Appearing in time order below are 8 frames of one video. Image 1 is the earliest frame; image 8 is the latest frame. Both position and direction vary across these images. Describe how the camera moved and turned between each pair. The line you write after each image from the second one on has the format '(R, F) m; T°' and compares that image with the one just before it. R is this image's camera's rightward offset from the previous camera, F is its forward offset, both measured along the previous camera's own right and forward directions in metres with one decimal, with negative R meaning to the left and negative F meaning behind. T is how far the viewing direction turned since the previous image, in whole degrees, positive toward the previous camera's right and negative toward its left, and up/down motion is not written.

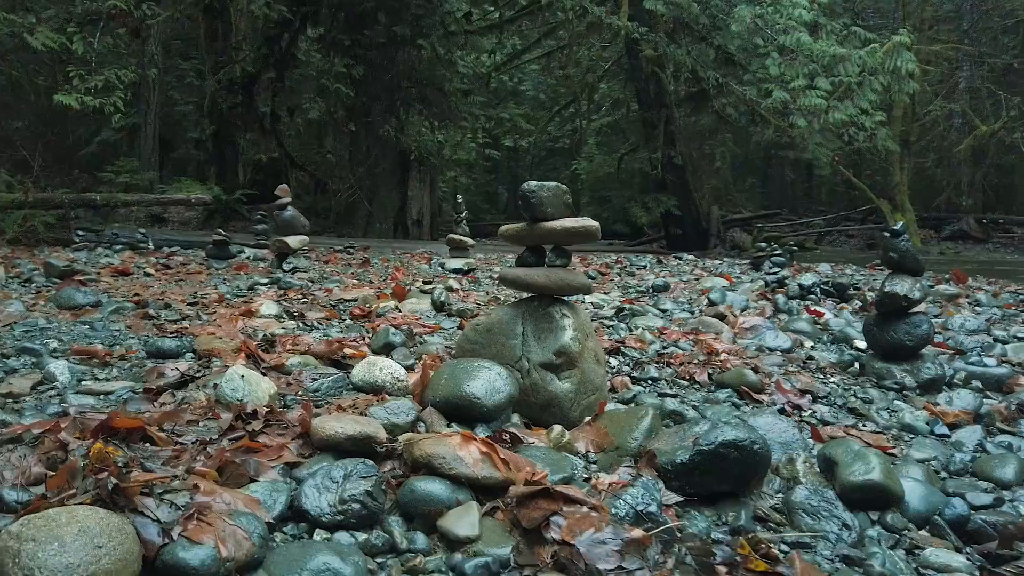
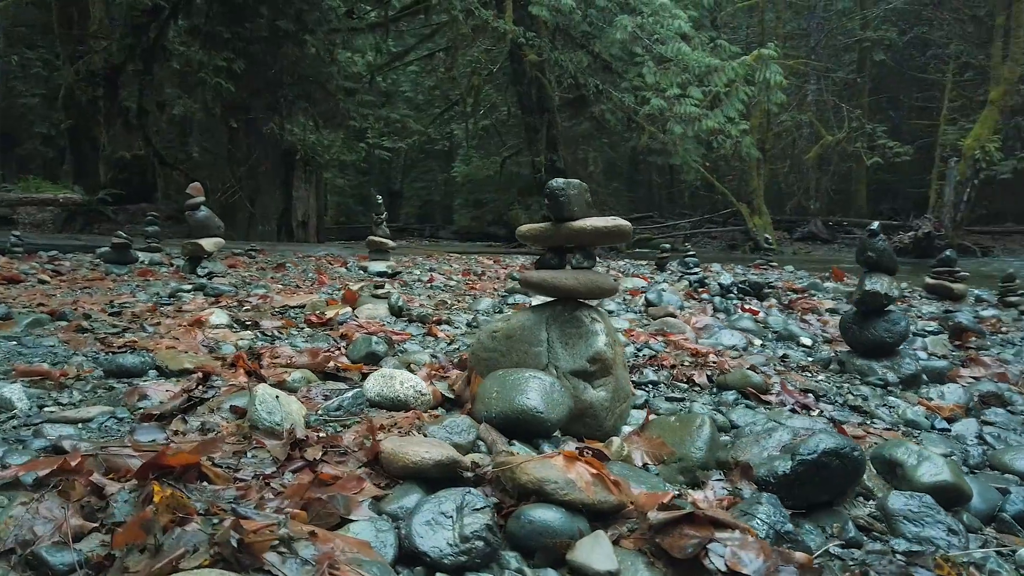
(-0.4, +0.2) m; +9°
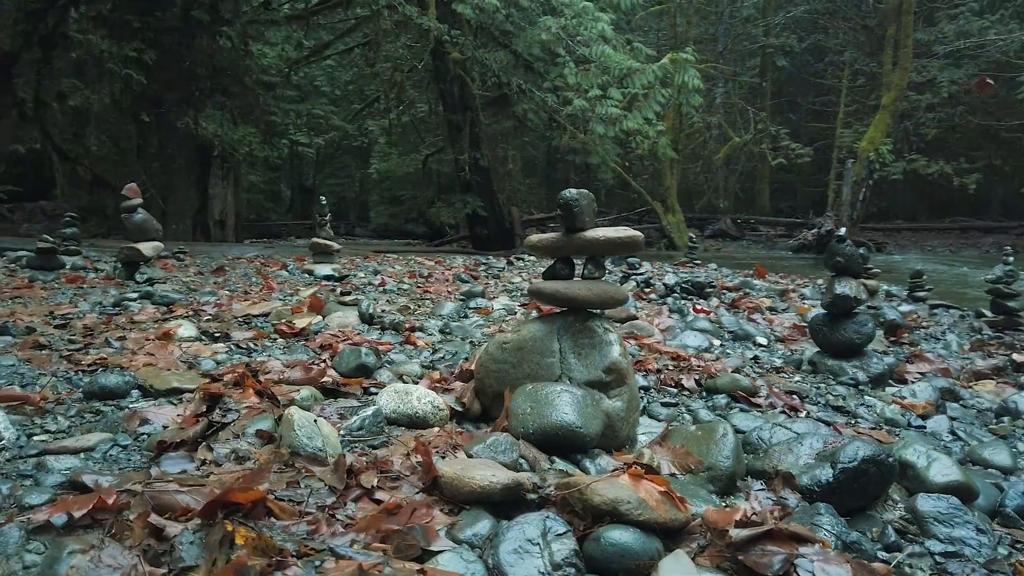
(-0.3, 0.0) m; +6°
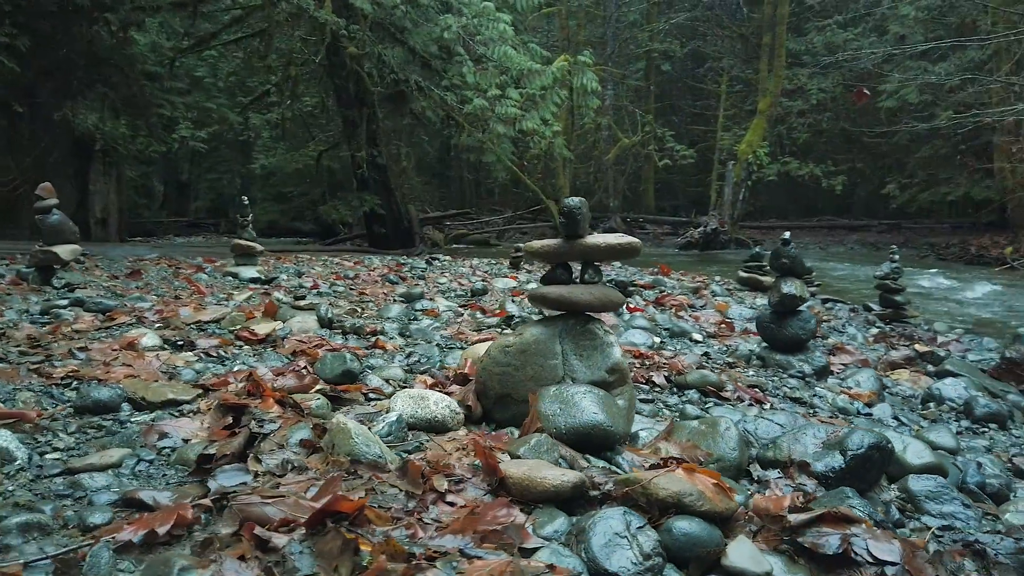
(-0.3, 0.0) m; +8°
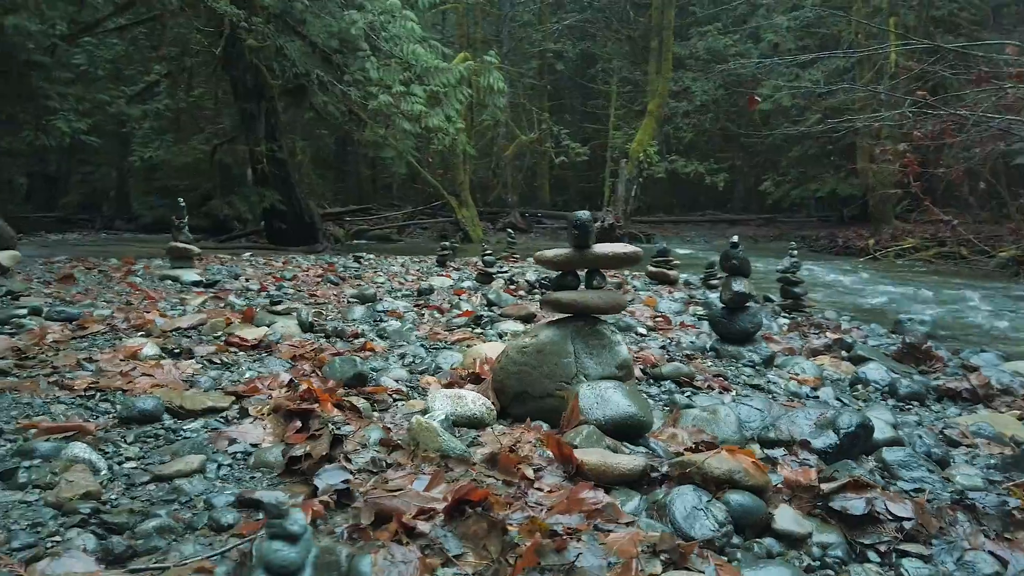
(-0.4, -0.2) m; +8°
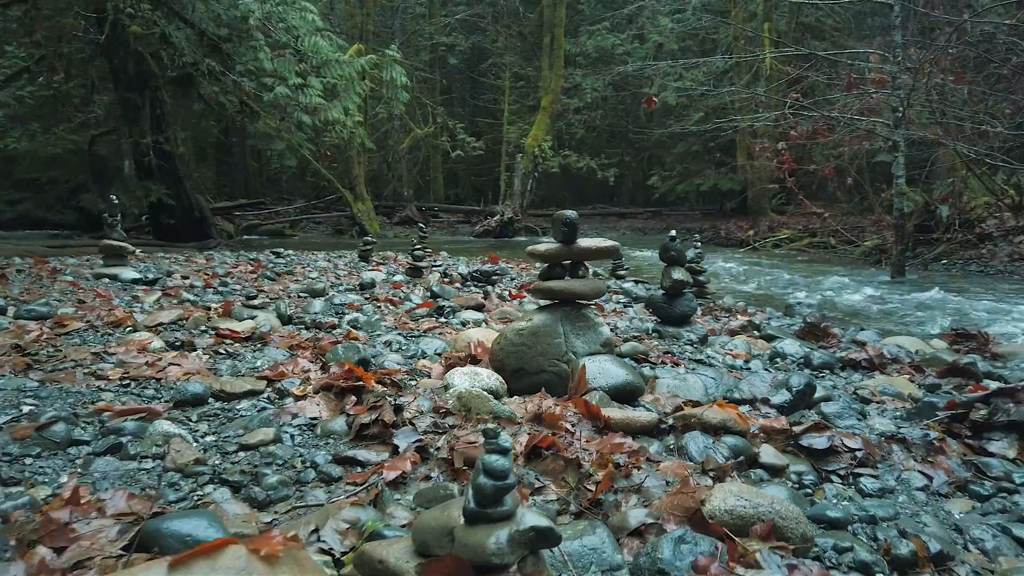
(-0.4, -0.3) m; +8°
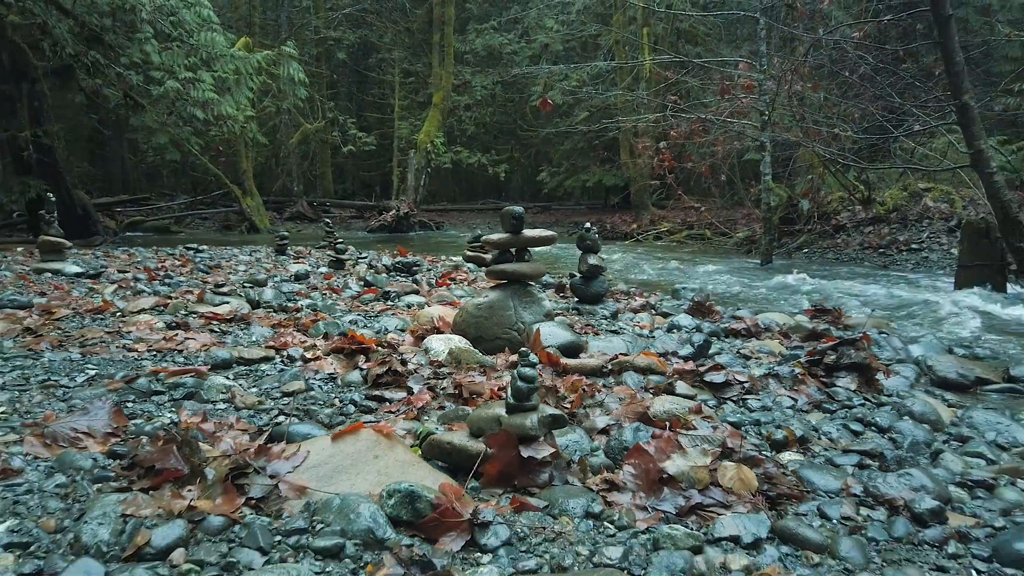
(-0.3, -0.6) m; +8°
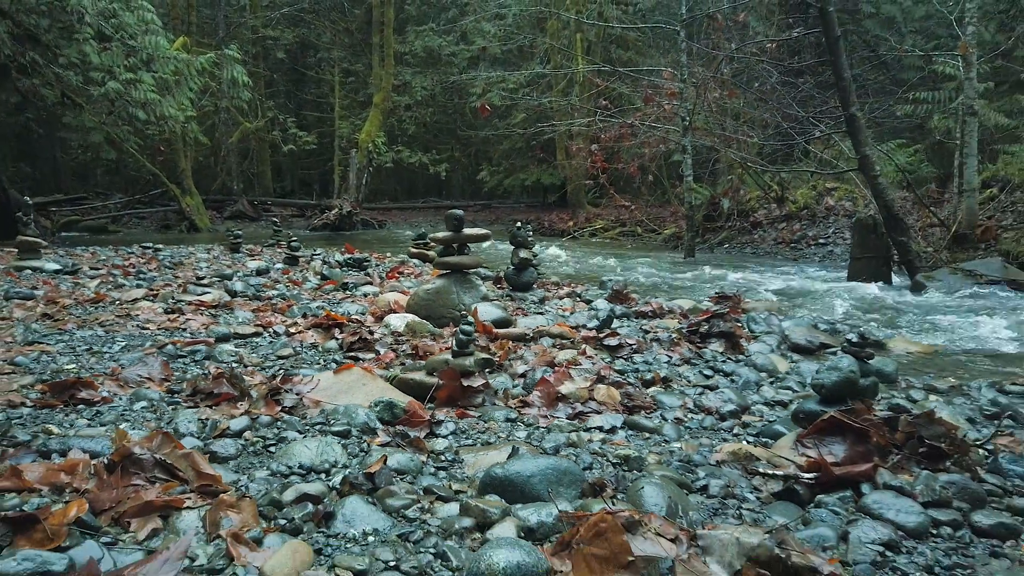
(0.0, -0.8) m; +4°
